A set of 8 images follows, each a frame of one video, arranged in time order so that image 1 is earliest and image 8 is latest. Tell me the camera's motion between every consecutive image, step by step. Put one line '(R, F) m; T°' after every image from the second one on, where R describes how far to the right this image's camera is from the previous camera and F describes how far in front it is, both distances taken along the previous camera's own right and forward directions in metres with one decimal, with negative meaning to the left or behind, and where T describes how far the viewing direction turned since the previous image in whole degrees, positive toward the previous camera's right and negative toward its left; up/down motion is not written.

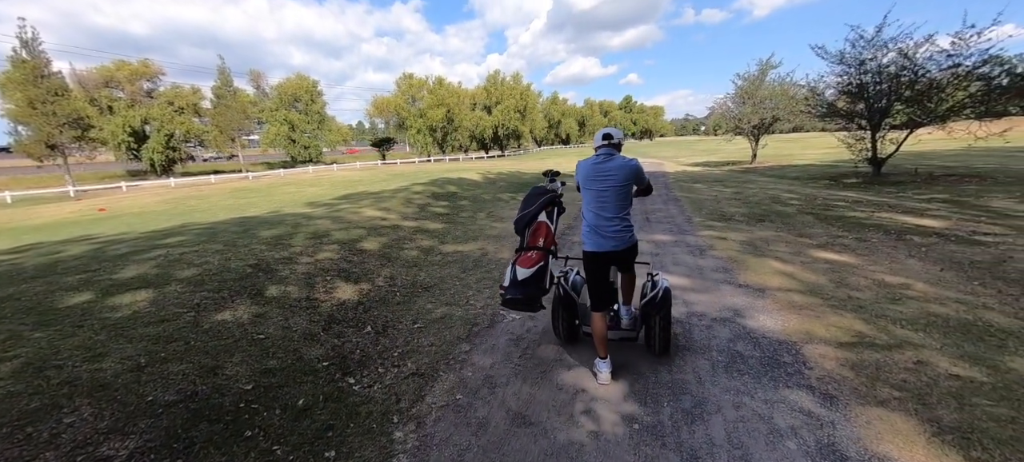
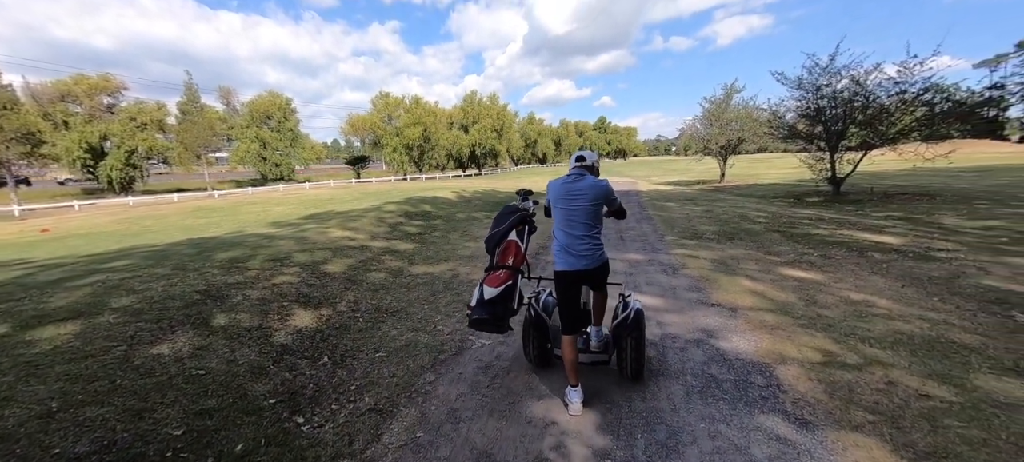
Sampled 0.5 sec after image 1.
(+0.1, +0.1) m; +3°
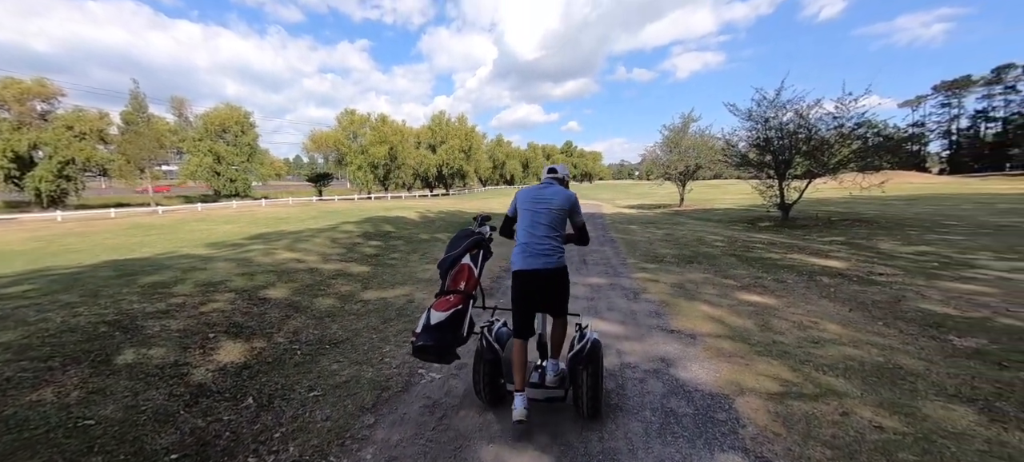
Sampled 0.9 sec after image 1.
(+0.1, +0.2) m; +5°
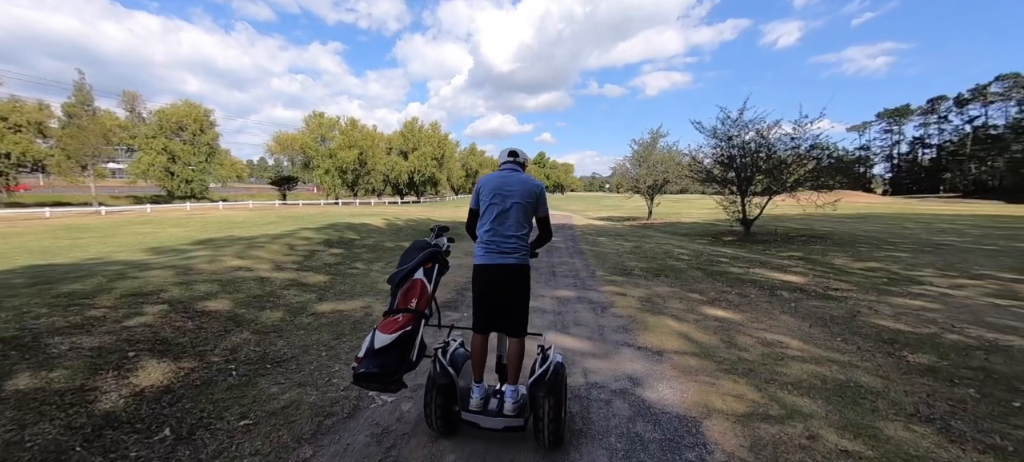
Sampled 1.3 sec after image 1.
(+0.1, +0.2) m; +4°
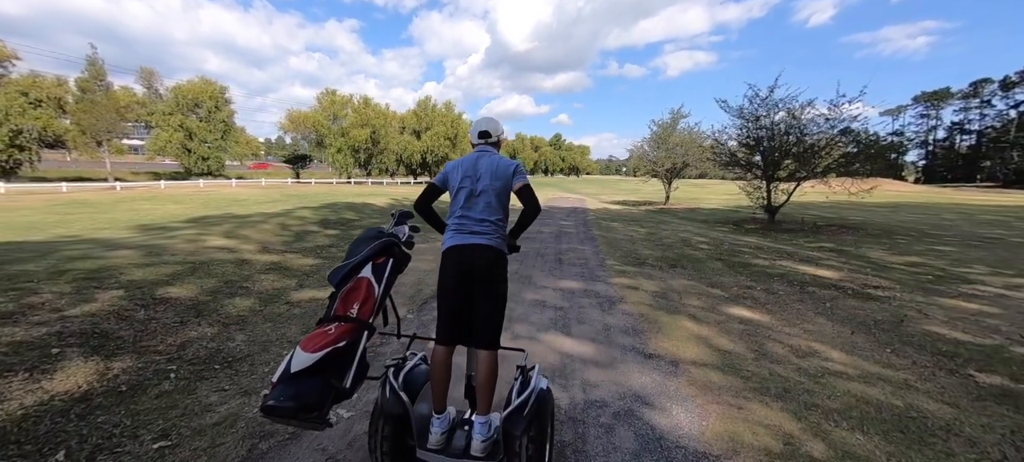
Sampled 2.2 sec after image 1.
(+0.2, +0.7) m; -2°
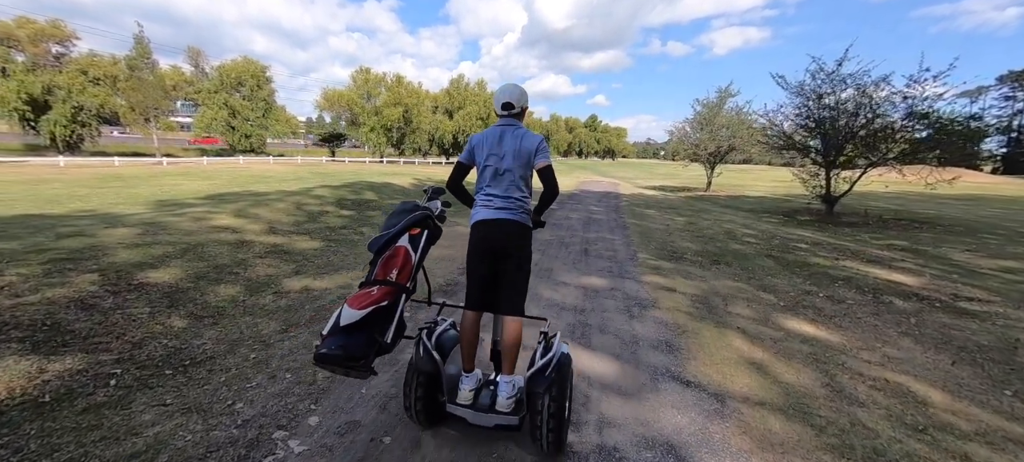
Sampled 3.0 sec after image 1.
(+0.2, +0.7) m; -5°
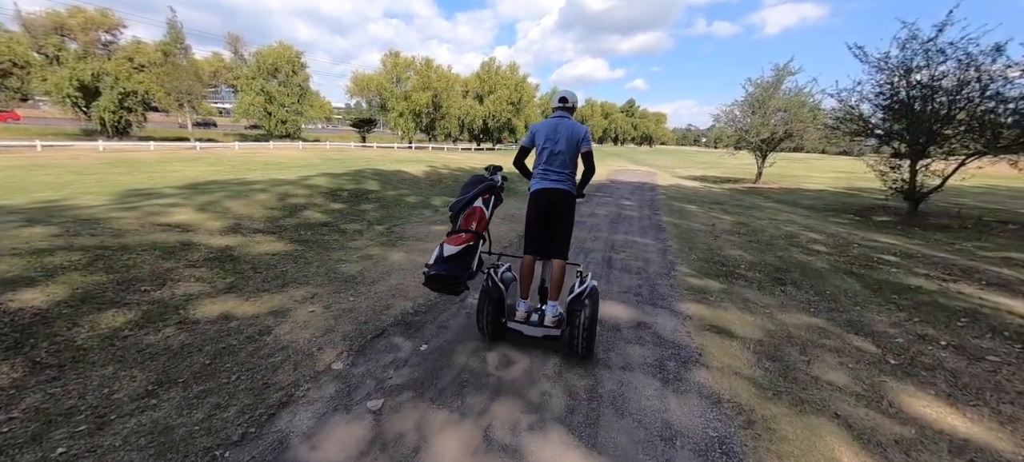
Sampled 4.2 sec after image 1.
(+0.4, +1.4) m; -5°
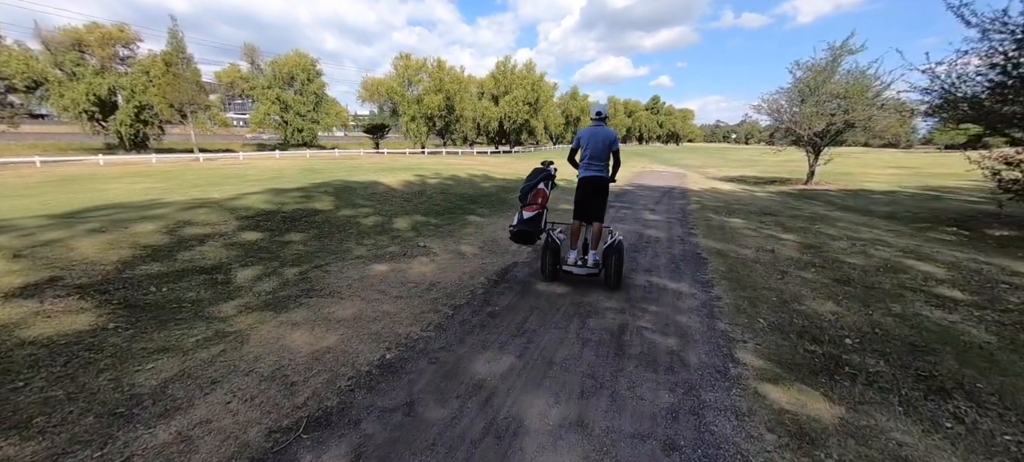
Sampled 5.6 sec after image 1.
(+0.7, +2.3) m; -4°
